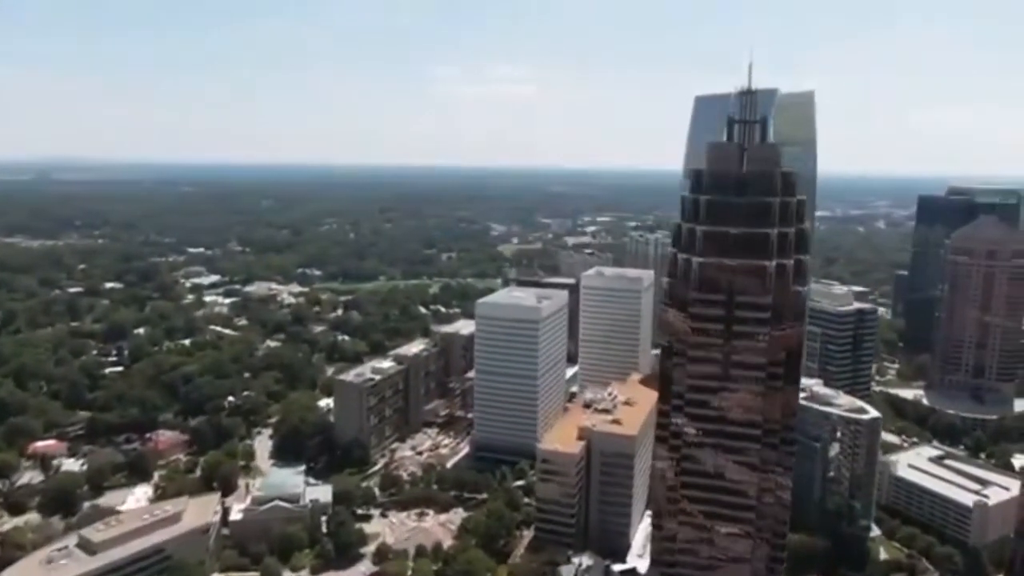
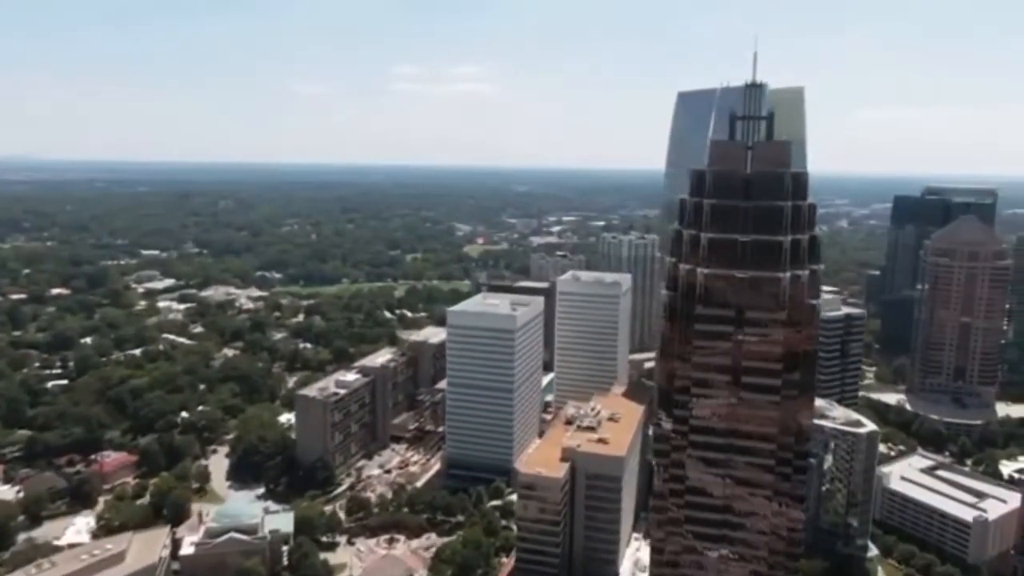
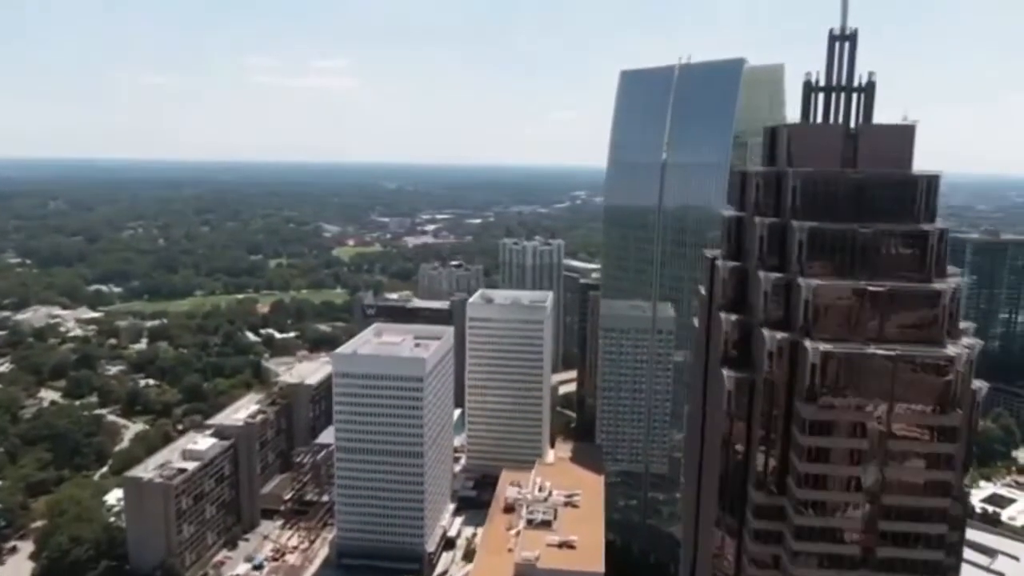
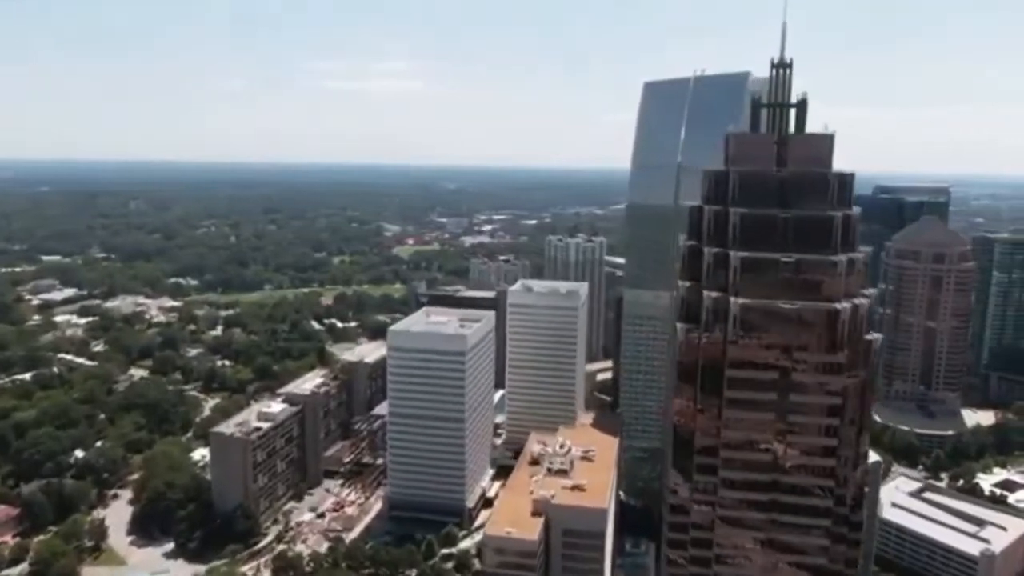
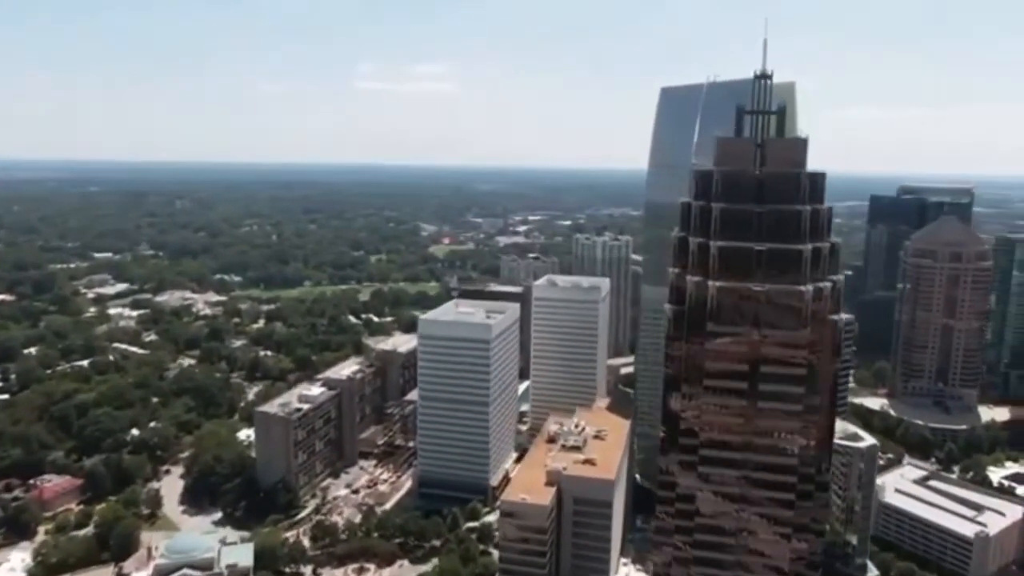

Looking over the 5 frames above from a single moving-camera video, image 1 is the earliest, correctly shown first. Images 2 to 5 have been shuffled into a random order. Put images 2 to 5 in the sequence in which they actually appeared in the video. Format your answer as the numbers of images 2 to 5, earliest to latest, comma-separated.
2, 5, 4, 3
